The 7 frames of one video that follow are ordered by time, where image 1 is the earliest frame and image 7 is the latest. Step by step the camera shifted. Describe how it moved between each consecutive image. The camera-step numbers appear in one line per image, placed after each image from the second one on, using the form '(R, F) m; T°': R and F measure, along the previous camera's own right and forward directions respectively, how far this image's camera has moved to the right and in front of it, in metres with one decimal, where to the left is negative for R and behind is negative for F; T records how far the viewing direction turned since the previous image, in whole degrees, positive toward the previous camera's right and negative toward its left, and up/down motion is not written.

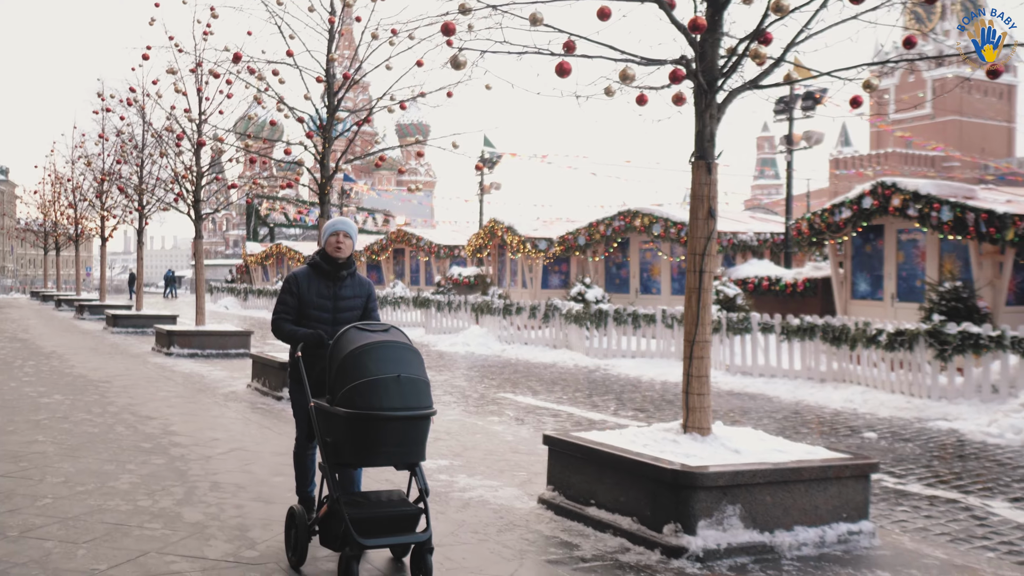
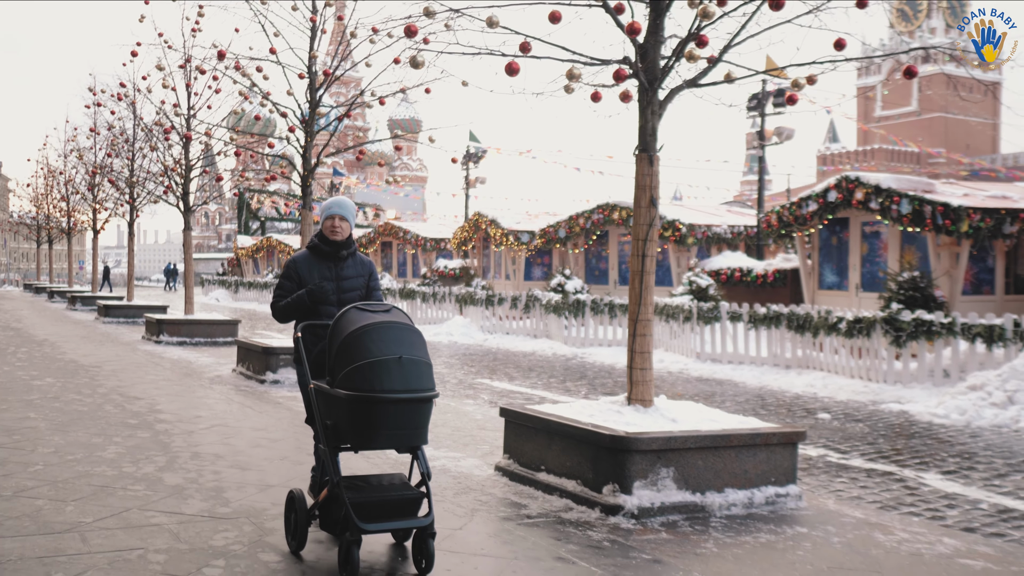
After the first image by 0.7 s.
(+0.3, -0.5) m; 0°
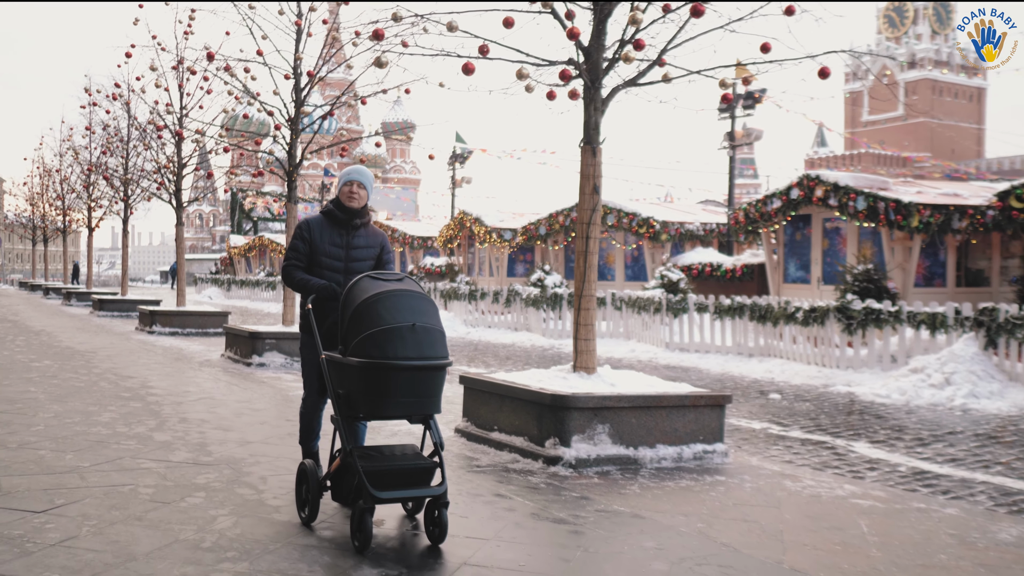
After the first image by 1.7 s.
(+0.3, -0.7) m; 0°
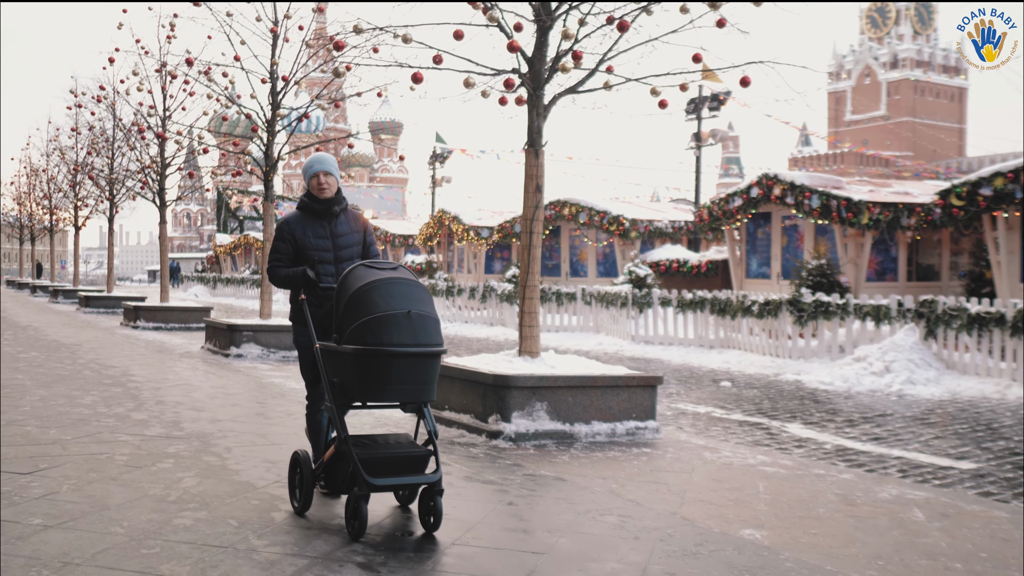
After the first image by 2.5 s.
(+0.4, -0.6) m; +1°
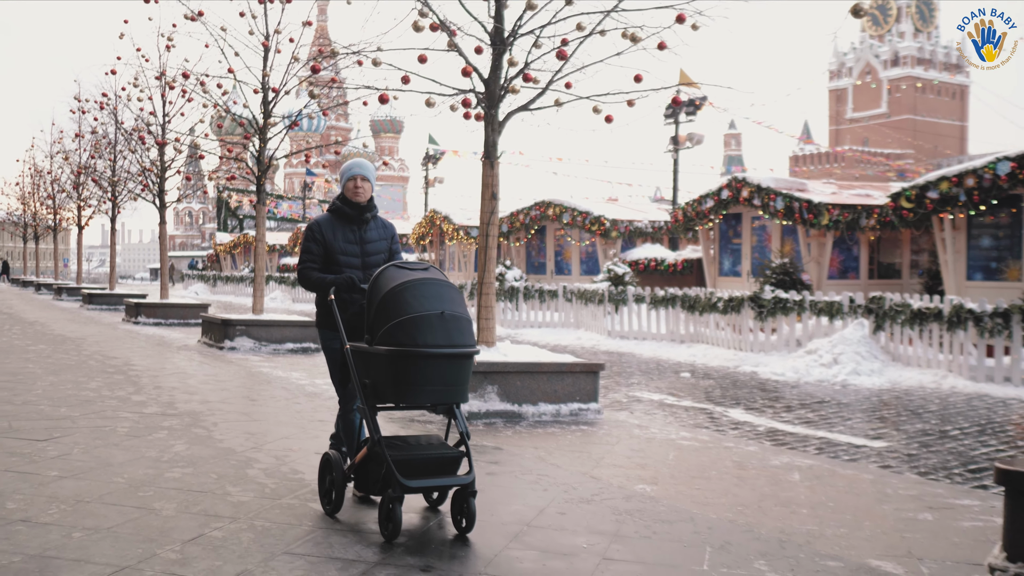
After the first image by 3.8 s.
(+0.4, -0.9) m; 0°
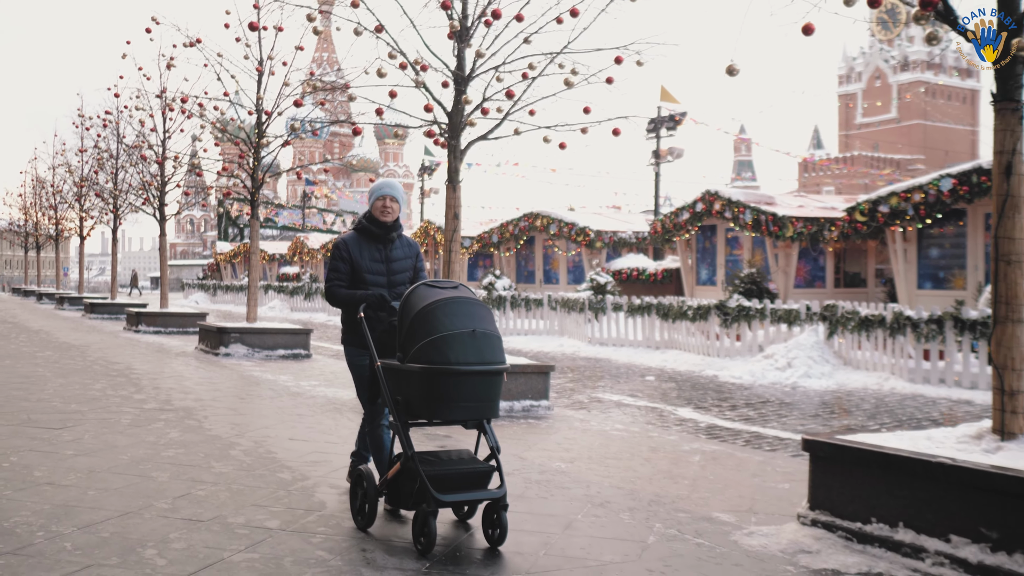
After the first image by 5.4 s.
(+0.4, -1.0) m; 0°
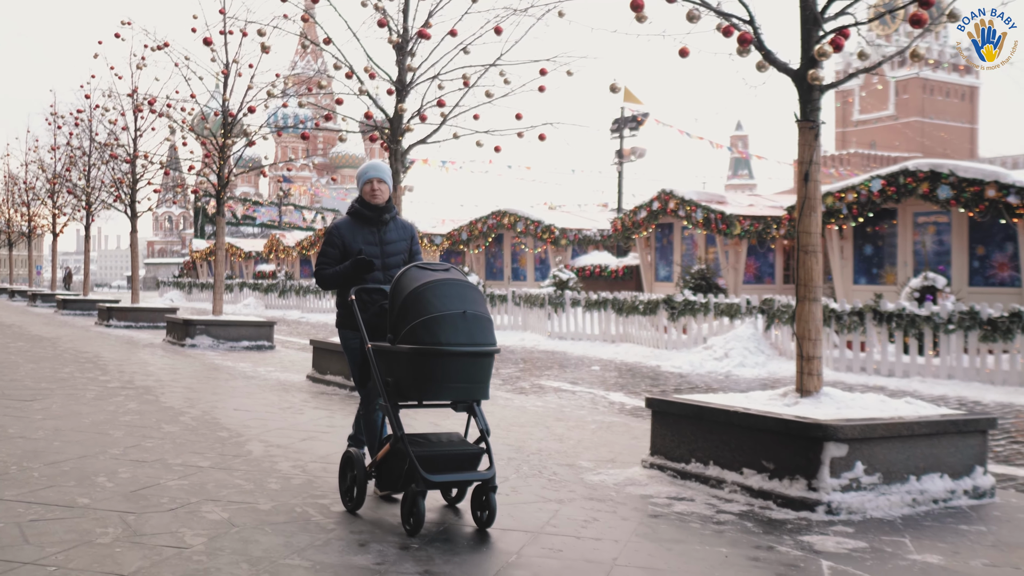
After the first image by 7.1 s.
(+0.5, -0.9) m; +1°
